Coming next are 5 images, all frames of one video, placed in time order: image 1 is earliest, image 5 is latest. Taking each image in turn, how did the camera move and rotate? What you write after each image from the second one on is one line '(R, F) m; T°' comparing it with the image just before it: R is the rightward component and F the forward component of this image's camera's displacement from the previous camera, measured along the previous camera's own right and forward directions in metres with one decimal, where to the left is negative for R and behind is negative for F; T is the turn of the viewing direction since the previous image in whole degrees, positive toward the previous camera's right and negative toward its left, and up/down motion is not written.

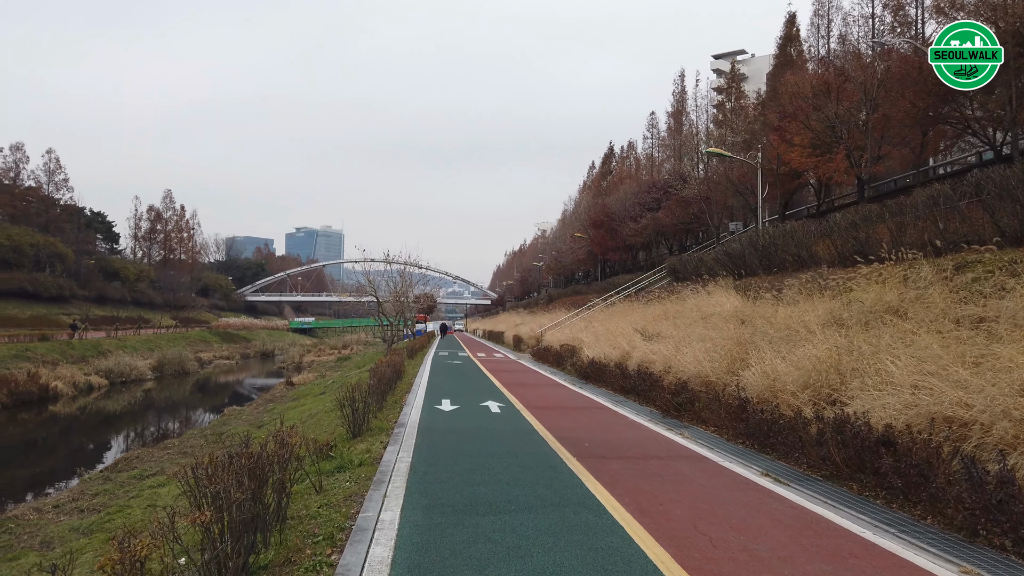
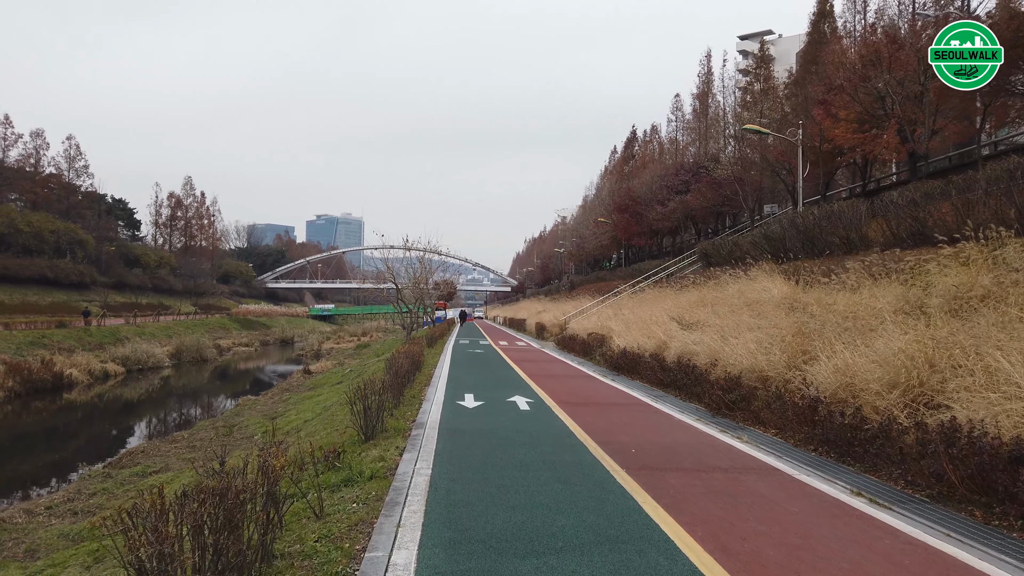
(-0.1, +0.9) m; -1°
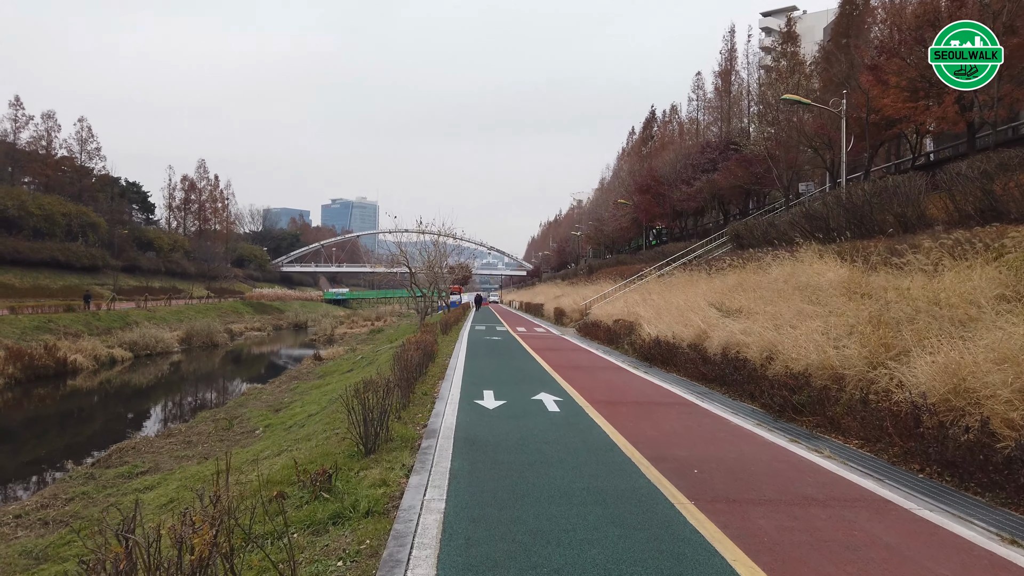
(-0.1, +1.2) m; -1°
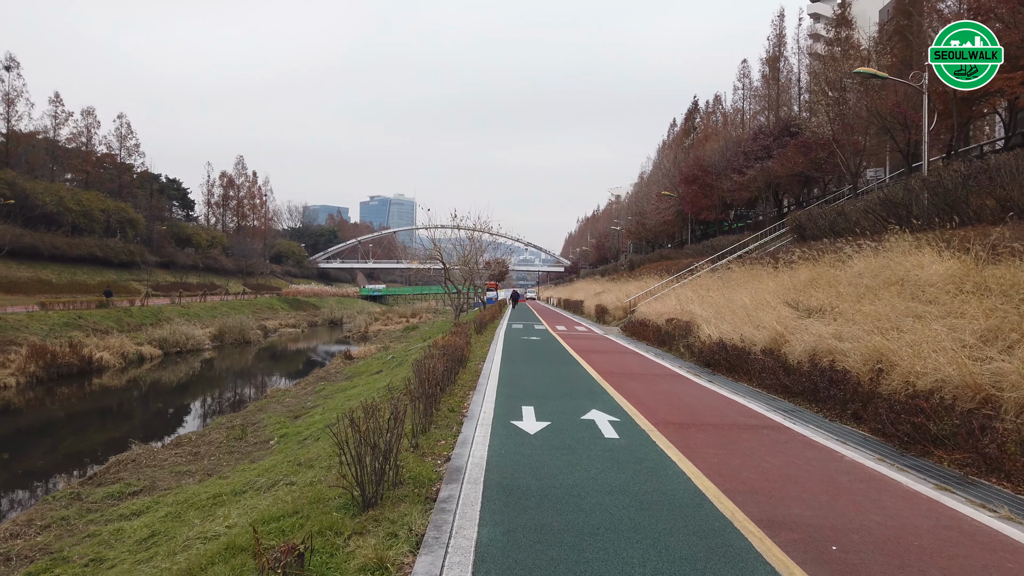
(-0.1, +1.4) m; -3°
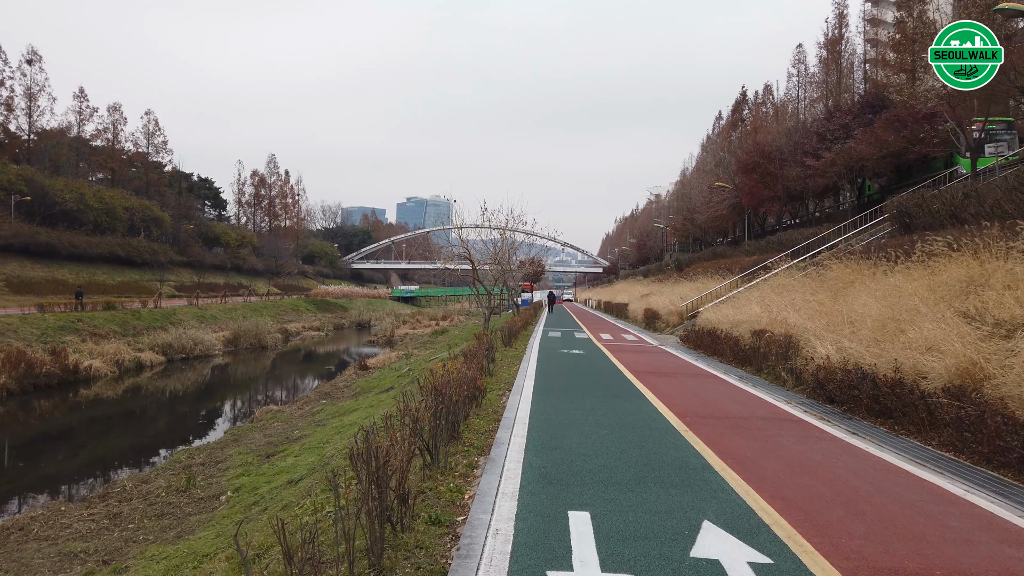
(0.0, +3.2) m; -3°
